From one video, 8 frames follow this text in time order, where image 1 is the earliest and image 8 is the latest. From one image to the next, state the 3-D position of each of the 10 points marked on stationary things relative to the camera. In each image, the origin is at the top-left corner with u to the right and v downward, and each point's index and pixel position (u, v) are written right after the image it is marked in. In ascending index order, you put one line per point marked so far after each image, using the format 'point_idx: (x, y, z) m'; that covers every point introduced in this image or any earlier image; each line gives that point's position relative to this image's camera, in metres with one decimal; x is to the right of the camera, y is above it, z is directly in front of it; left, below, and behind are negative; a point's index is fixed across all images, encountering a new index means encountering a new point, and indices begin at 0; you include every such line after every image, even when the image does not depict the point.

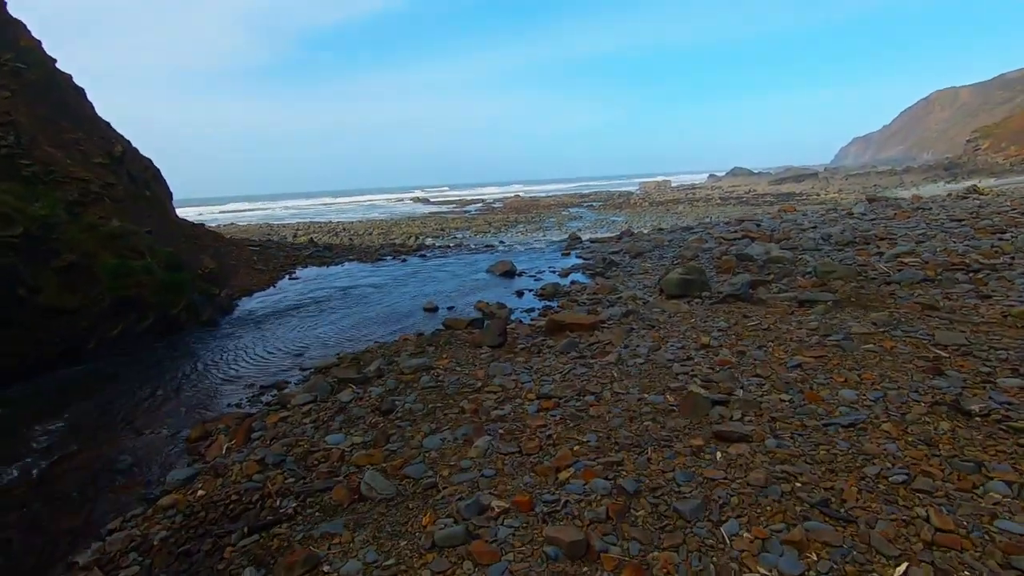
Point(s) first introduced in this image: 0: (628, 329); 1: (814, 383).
0: (+1.8, -0.7, +8.5) m
1: (+3.0, -1.0, +5.4) m
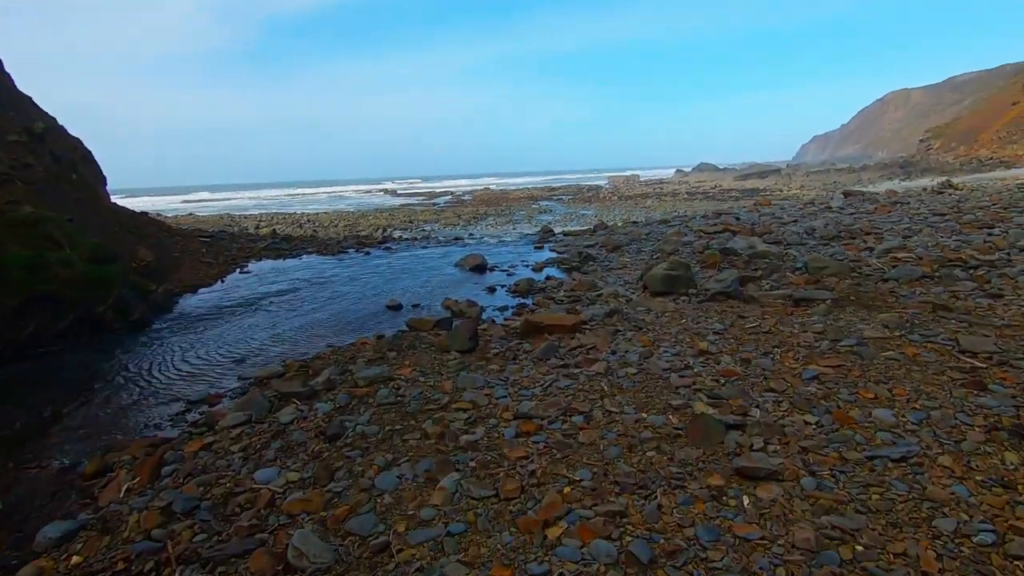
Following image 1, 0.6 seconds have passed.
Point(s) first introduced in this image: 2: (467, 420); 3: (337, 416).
0: (+1.4, -0.6, +7.6) m
1: (+2.8, -1.0, +4.6) m
2: (-0.4, -1.3, +5.2) m
3: (-1.8, -1.3, +5.5) m
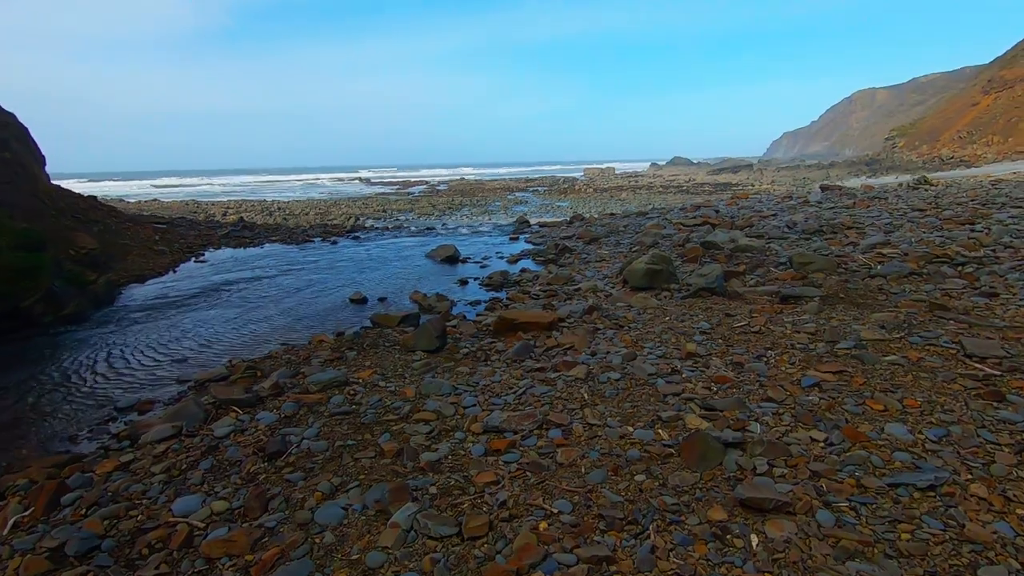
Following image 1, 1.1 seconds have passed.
0: (+1.1, -0.6, +7.1) m
1: (+2.6, -1.0, +4.1) m
2: (-0.7, -1.2, +4.5) m
3: (-2.1, -1.3, +4.8) m
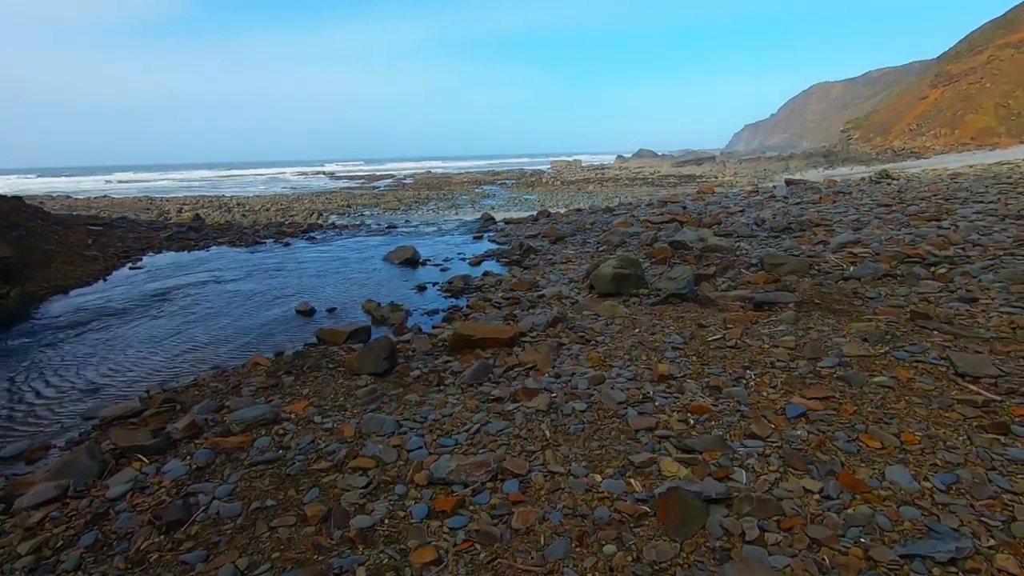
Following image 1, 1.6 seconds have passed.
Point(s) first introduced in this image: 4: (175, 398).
0: (+0.5, -0.7, +6.5) m
1: (+2.2, -1.1, +3.7) m
2: (-1.1, -1.4, +3.9) m
3: (-2.4, -1.5, +4.0) m
4: (-3.7, -1.2, +5.8) m
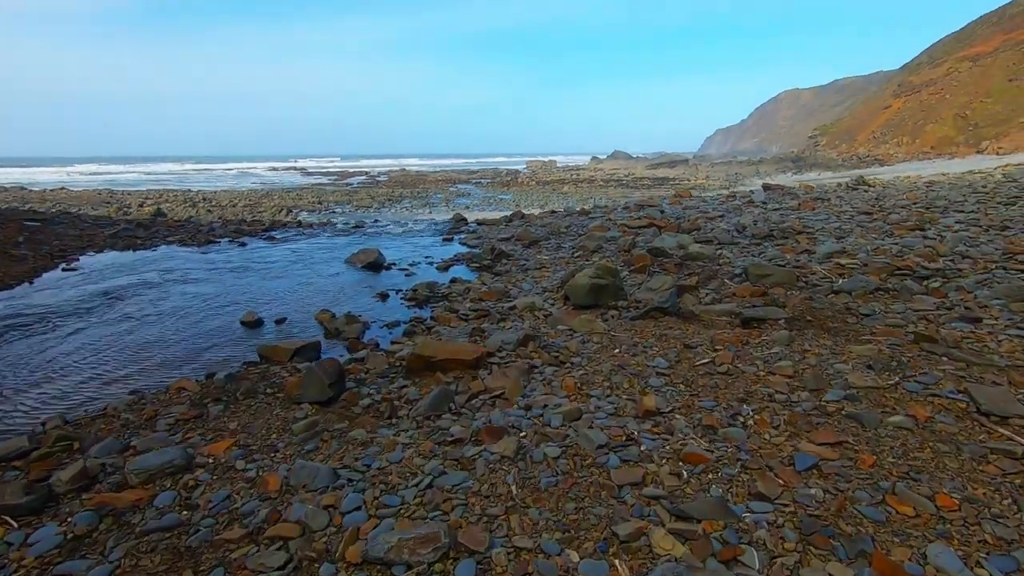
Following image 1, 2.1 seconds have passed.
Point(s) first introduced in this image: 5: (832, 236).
0: (+0.2, -0.9, +5.7) m
1: (+2.0, -1.3, +3.0) m
2: (-1.3, -1.6, +3.1) m
3: (-2.7, -1.6, +3.2) m
4: (-4.0, -1.3, +4.9) m
5: (+6.7, +1.1, +11.2) m
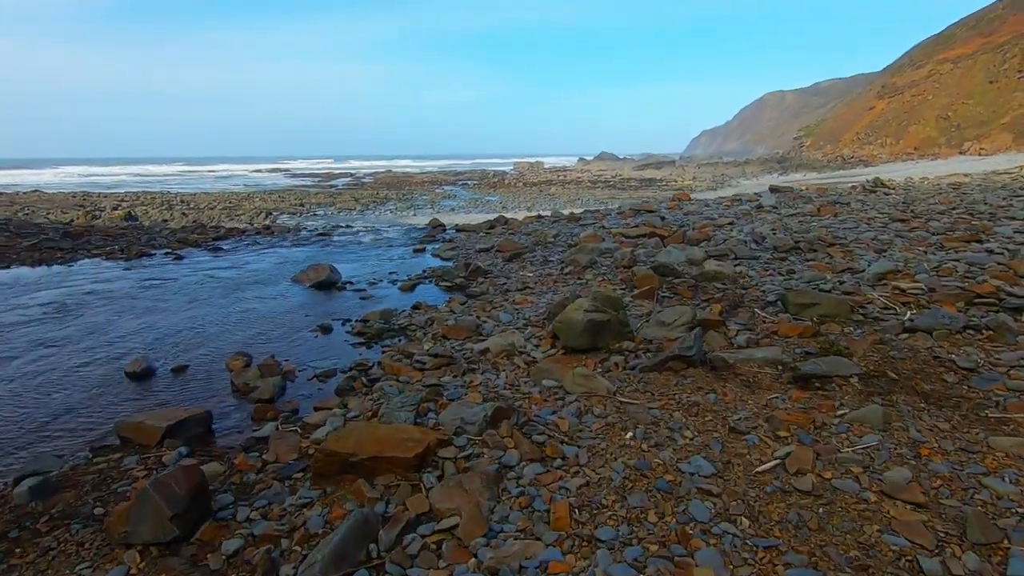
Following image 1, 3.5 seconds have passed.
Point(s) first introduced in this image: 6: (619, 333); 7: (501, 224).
0: (-0.1, -1.3, +3.7) m
1: (+1.8, -1.7, +1.0) m
2: (-1.5, -2.0, +1.0) m
3: (-2.9, -2.1, +1.1) m
4: (-4.3, -1.8, +2.8) m
5: (+6.3, +0.7, +9.4) m
6: (+1.3, -0.5, +6.4) m
7: (-0.4, +2.3, +19.5) m
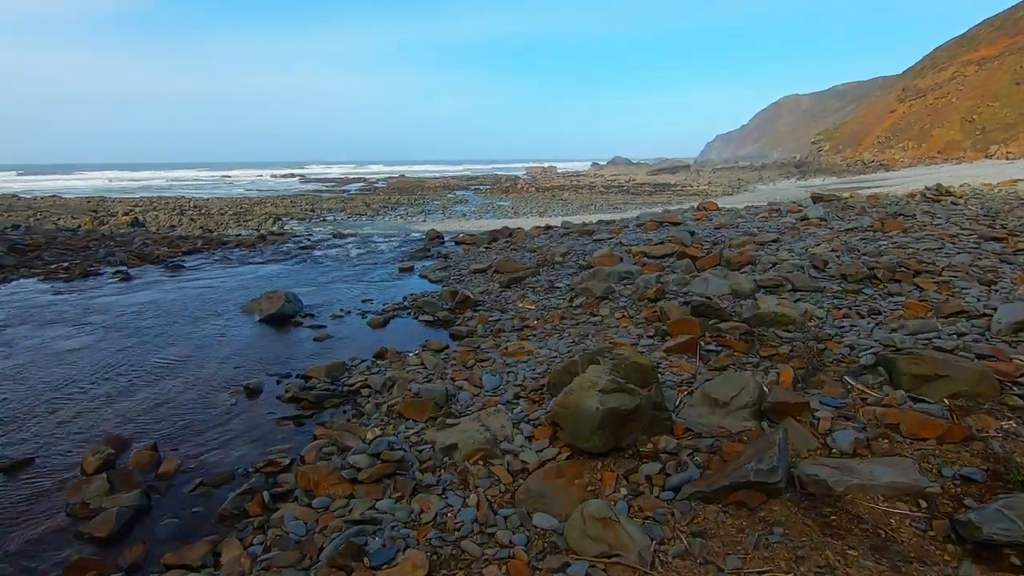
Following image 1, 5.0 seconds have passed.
0: (-0.3, -1.8, +1.6) m
1: (+1.5, -2.2, -1.1) m
2: (-1.8, -2.5, -1.1) m
3: (-3.2, -2.6, -1.0) m
4: (-4.5, -2.3, +0.8) m
5: (+6.2, +0.1, +7.1) m
6: (+1.1, -1.1, +4.2) m
7: (-0.2, +1.7, +17.4) m
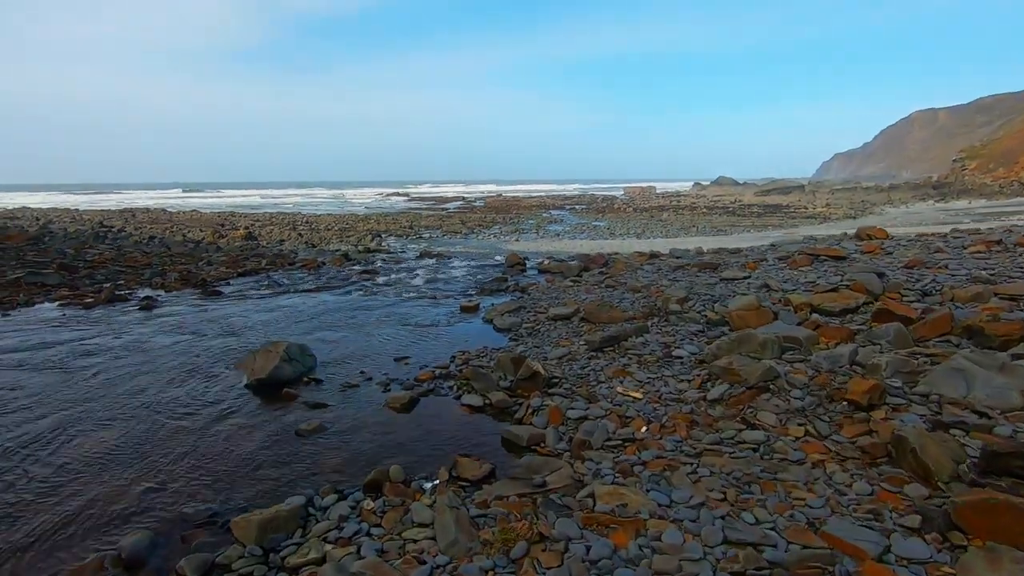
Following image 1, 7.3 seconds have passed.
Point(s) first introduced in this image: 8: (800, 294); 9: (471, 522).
0: (-0.6, -2.3, -1.5) m
1: (+0.7, -2.7, -4.5) m
2: (-2.6, -2.8, -3.9) m
3: (-3.9, -2.8, -3.6) m
4: (-4.9, -2.6, -1.6) m
5: (+6.8, -0.8, +2.9) m
6: (+1.3, -1.7, +0.9) m
7: (+2.3, +0.6, +14.1) m
8: (+4.0, -0.1, +7.6) m
9: (-0.3, -1.5, +3.4) m
